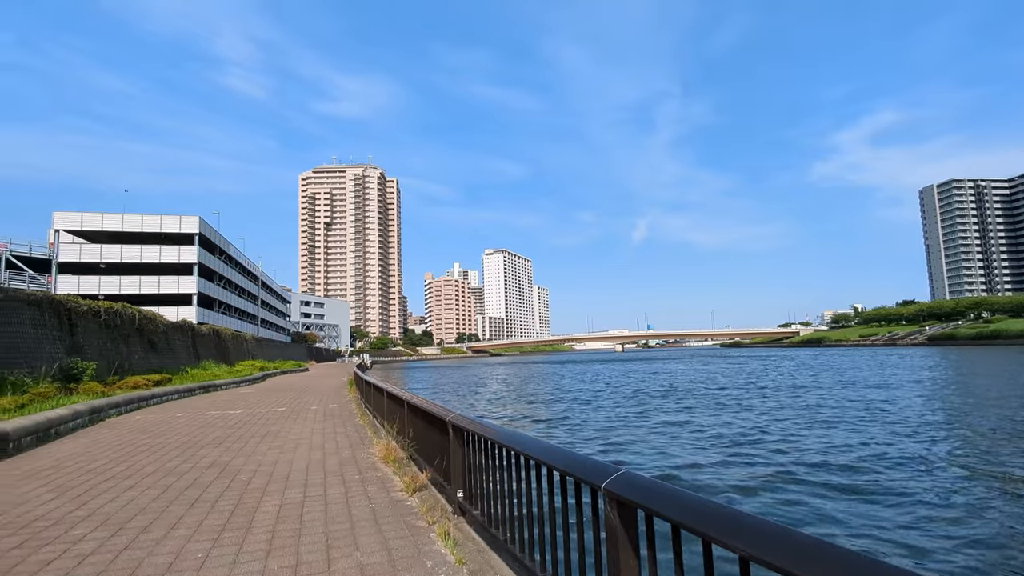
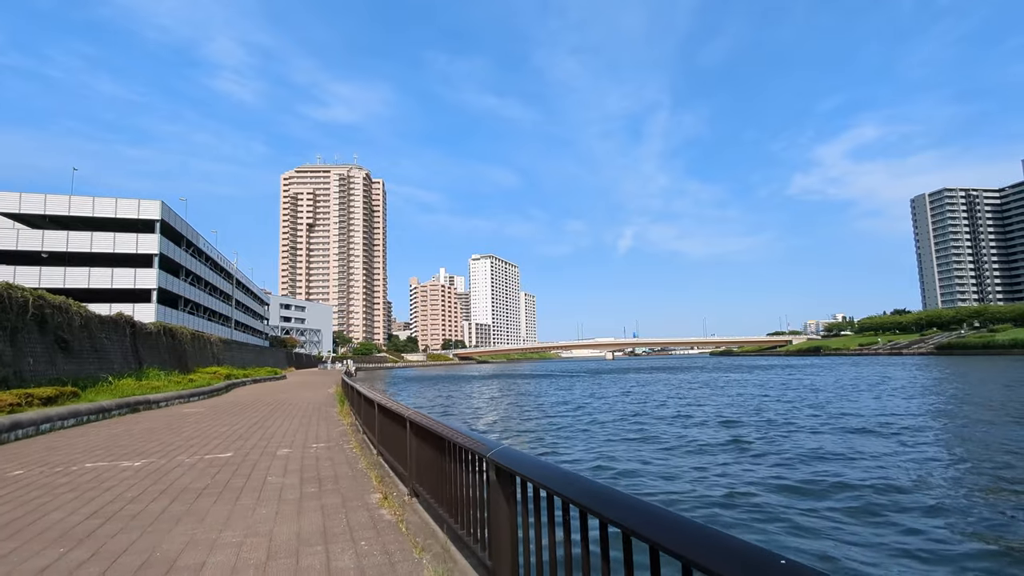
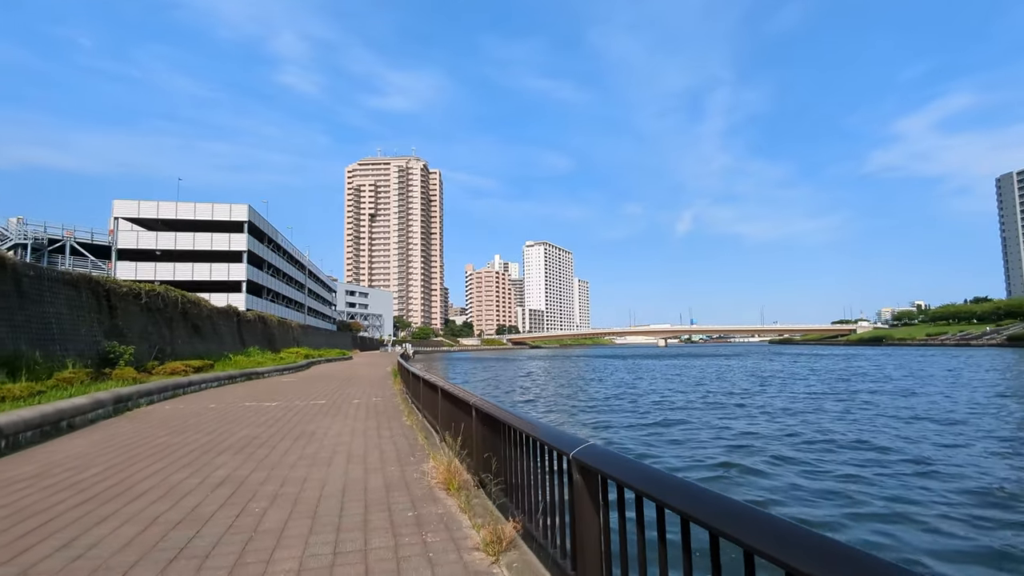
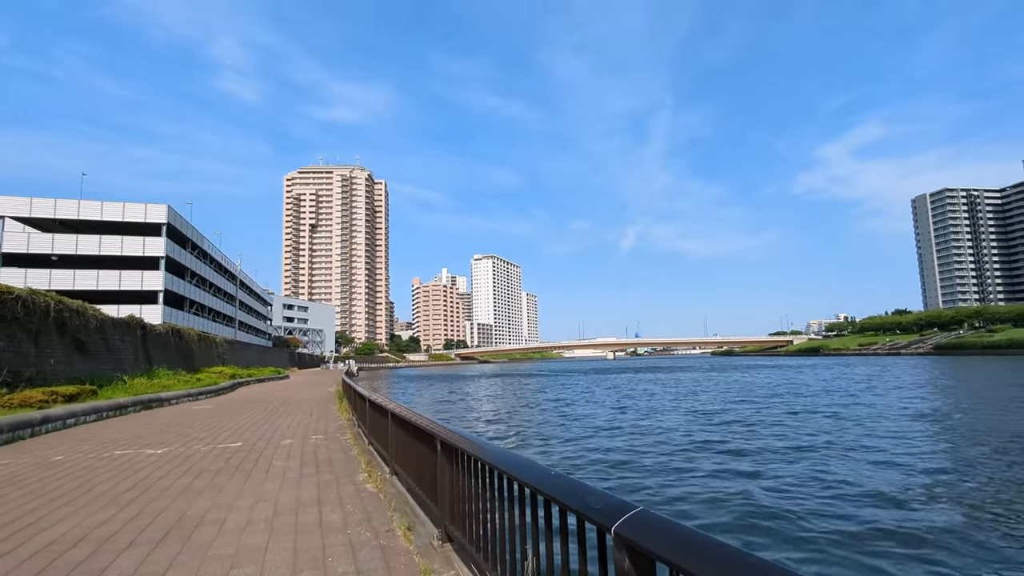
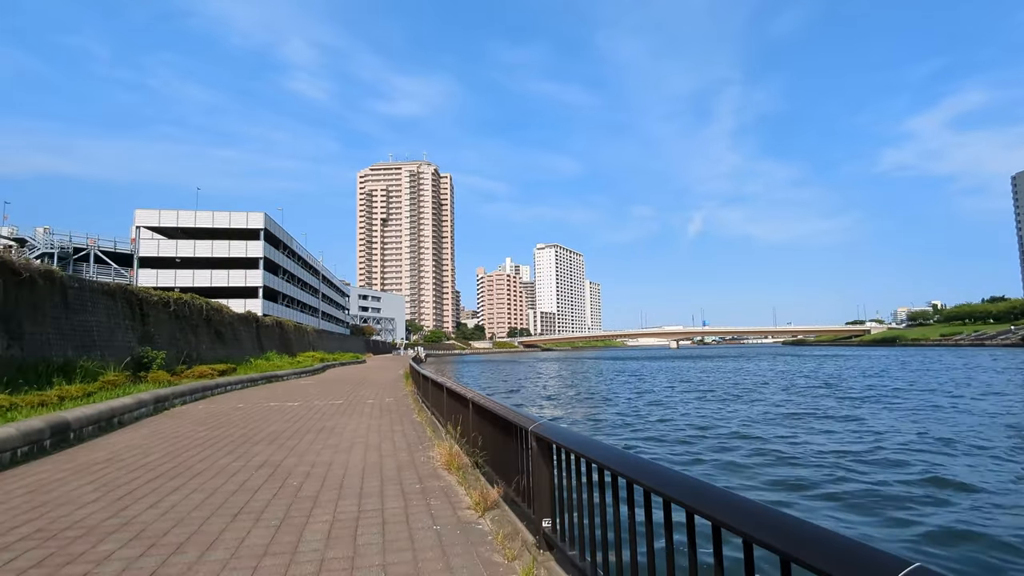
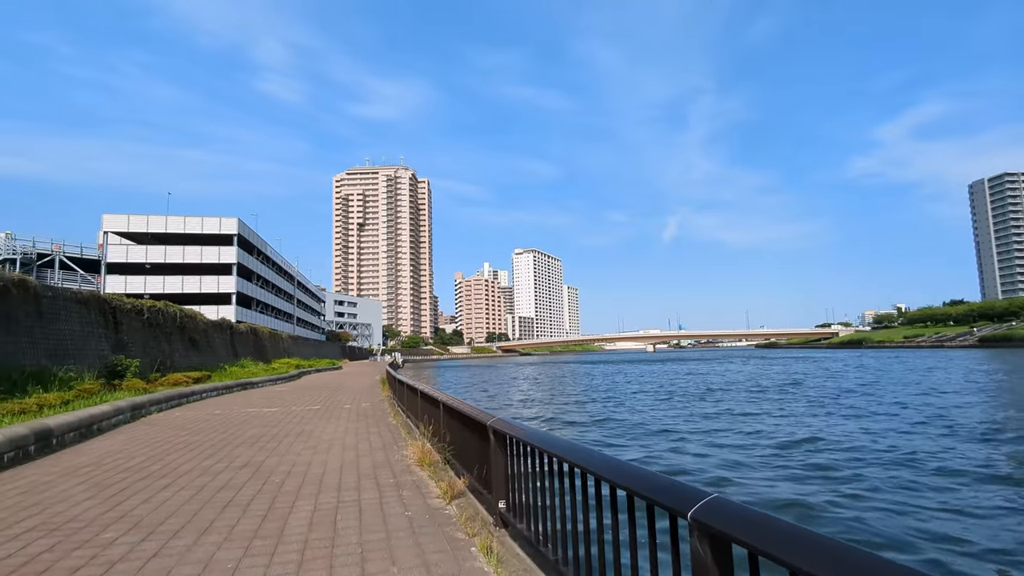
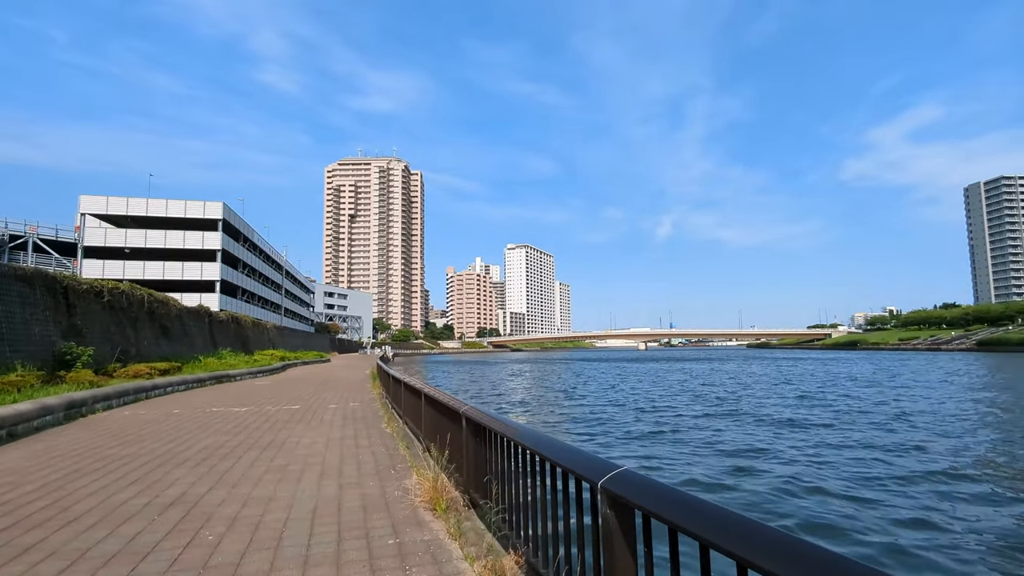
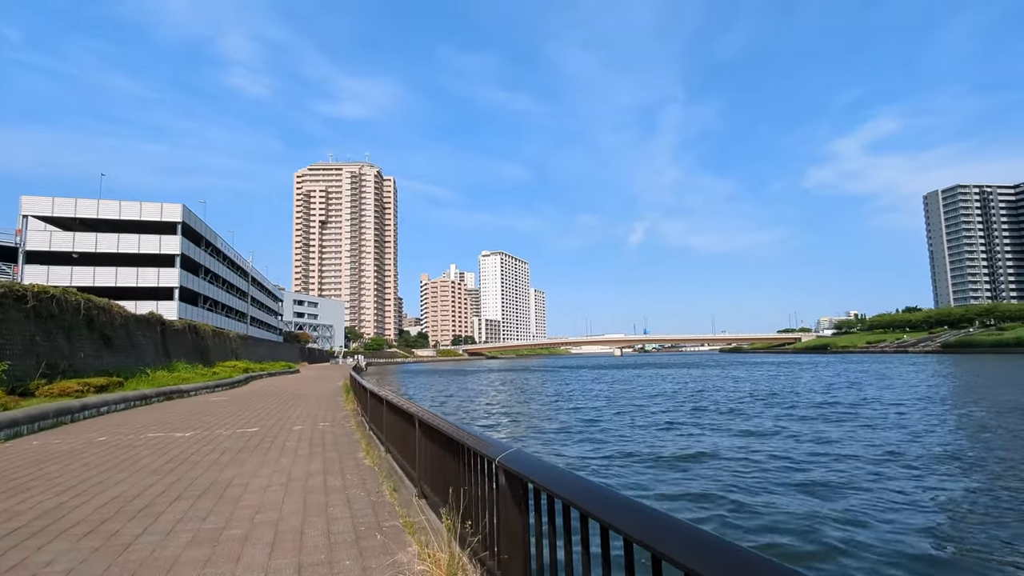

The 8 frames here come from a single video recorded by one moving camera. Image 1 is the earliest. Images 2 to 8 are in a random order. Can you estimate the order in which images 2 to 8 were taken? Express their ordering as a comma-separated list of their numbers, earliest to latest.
6, 5, 3, 7, 8, 4, 2
